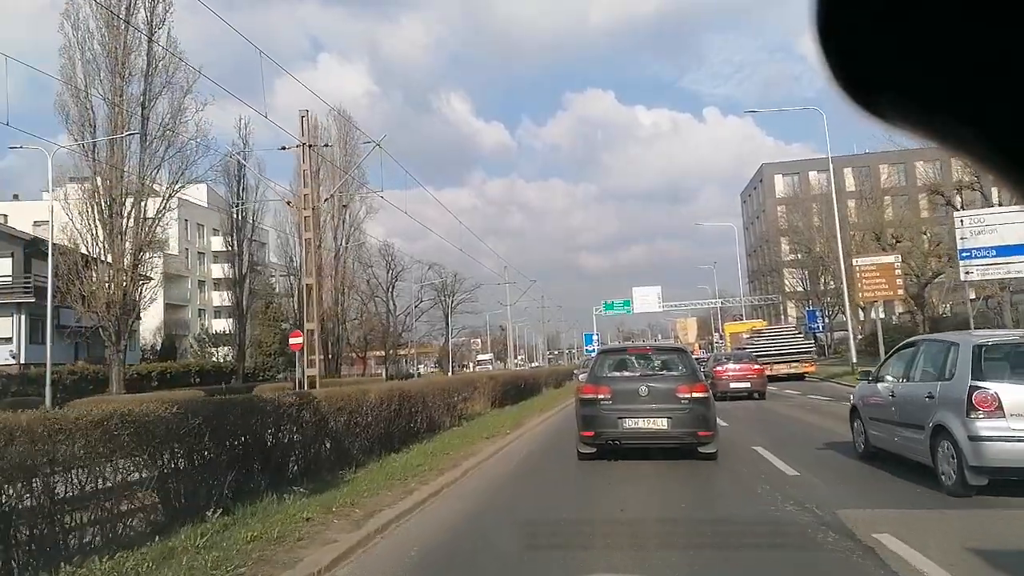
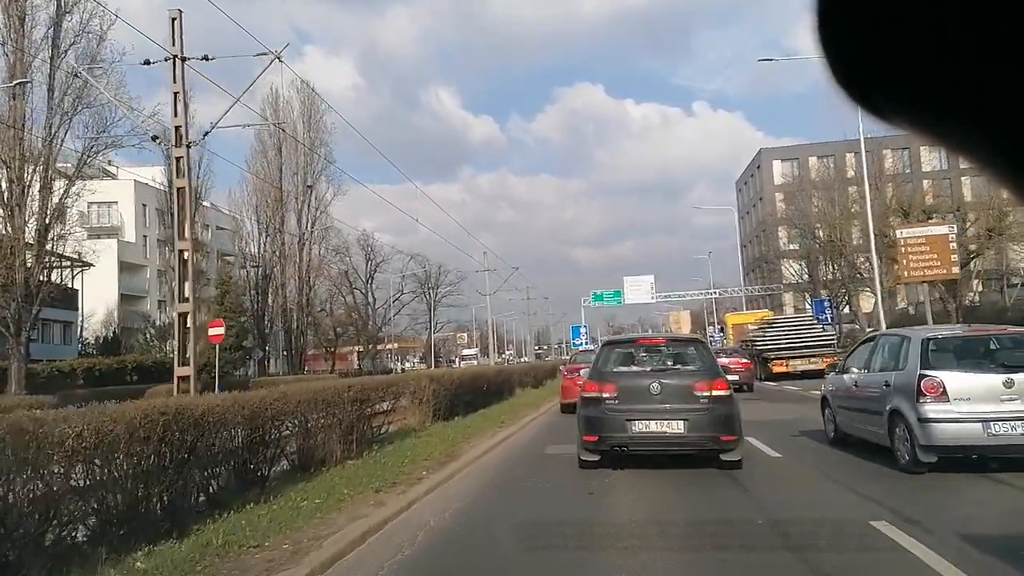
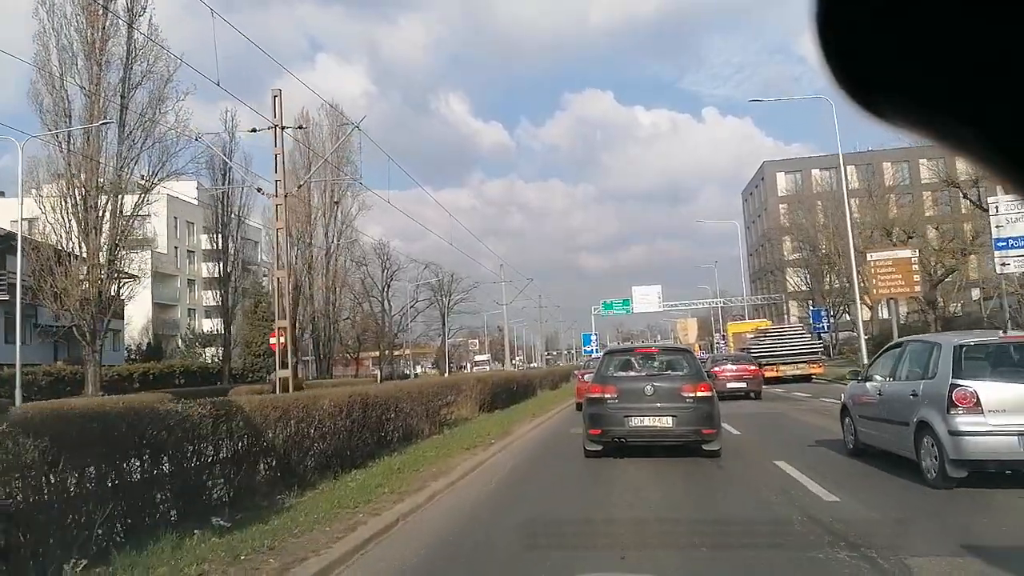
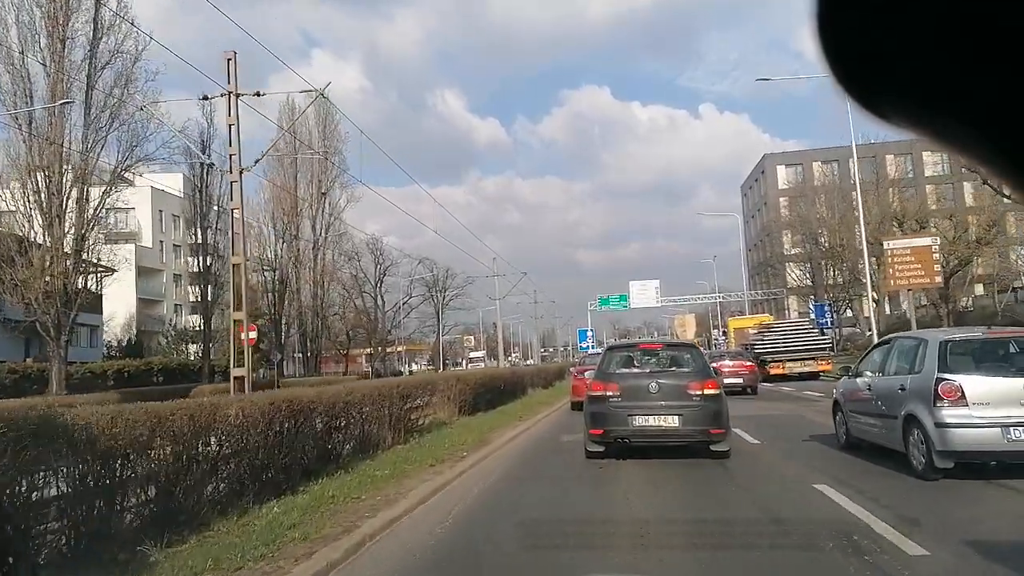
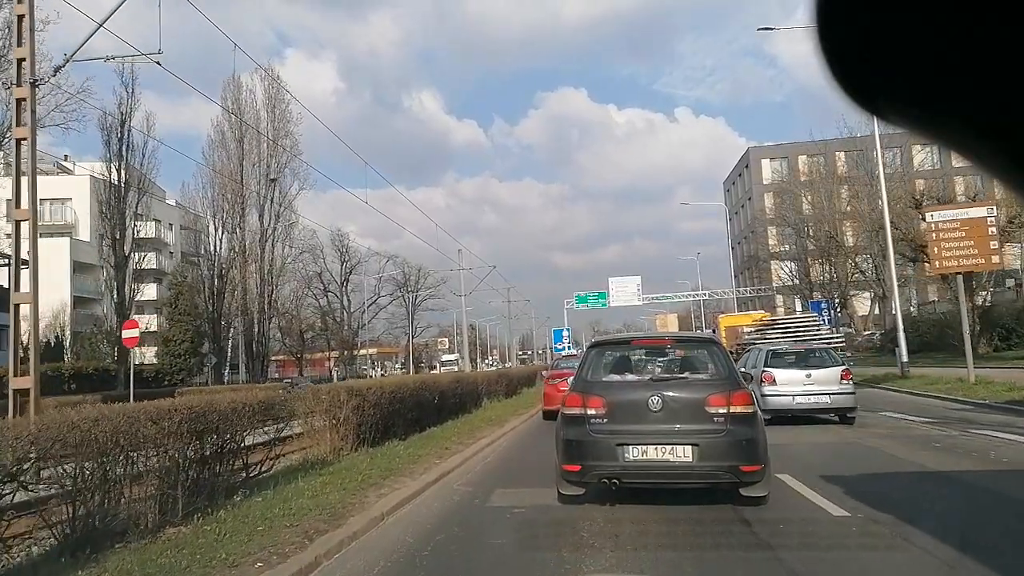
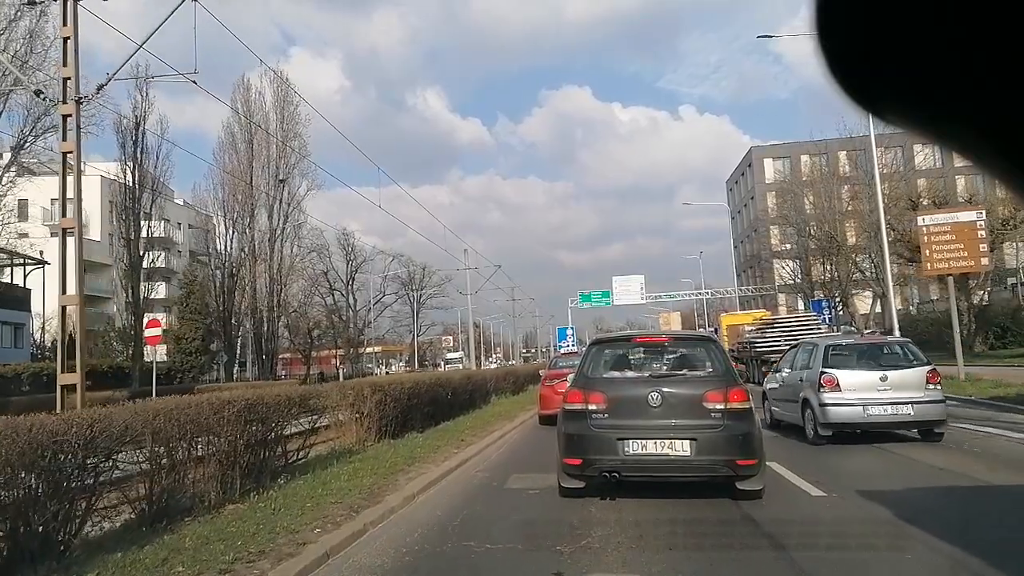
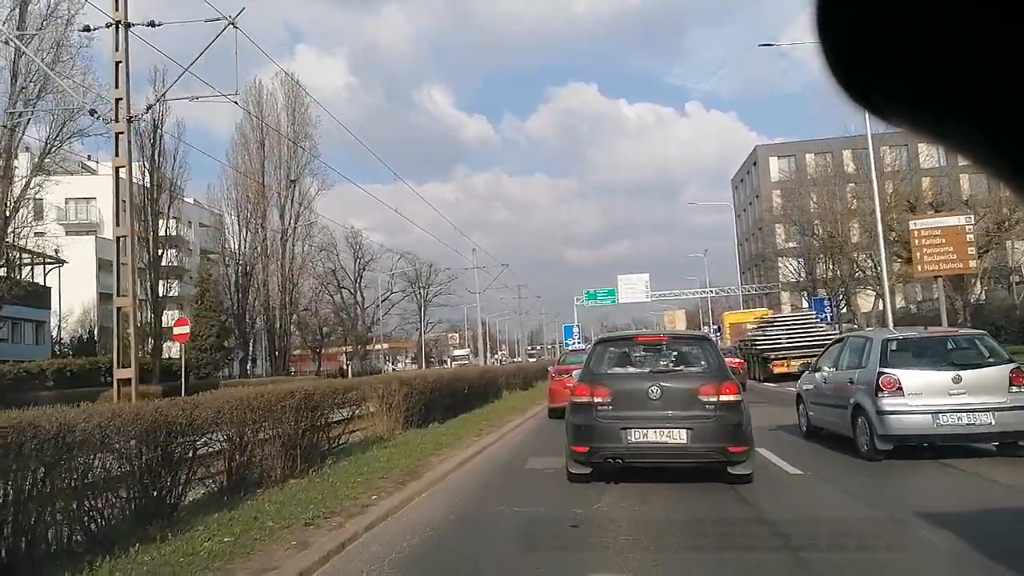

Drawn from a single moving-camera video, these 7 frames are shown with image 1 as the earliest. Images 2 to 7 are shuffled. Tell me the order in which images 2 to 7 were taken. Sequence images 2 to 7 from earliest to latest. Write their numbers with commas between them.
3, 4, 2, 7, 6, 5
